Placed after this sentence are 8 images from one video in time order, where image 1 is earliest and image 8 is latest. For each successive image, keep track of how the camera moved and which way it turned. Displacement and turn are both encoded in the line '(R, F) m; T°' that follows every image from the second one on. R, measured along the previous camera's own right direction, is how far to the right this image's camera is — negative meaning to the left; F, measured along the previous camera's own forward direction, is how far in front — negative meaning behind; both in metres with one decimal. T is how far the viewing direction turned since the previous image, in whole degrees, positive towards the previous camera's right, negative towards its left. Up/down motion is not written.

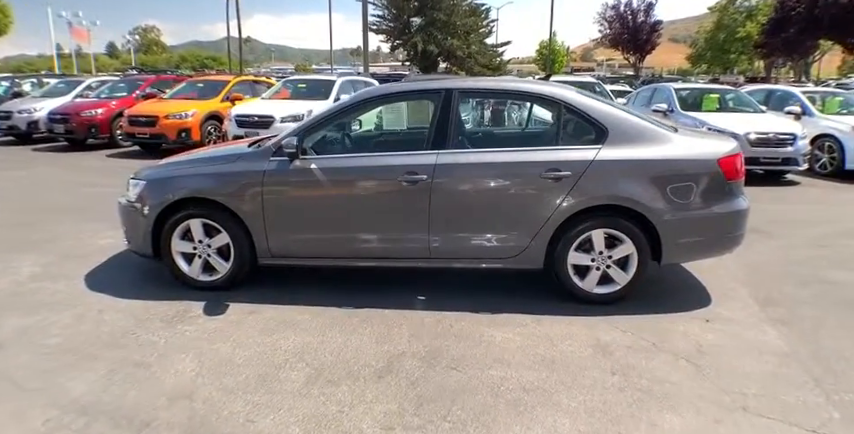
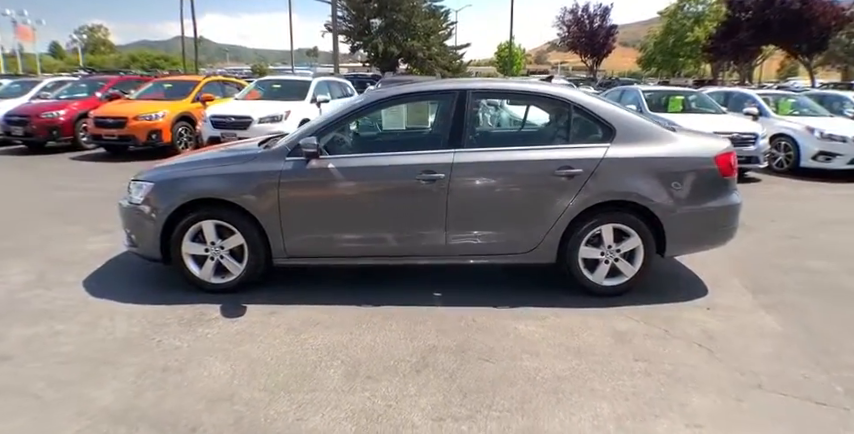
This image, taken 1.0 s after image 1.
(-0.4, 0.0) m; +4°
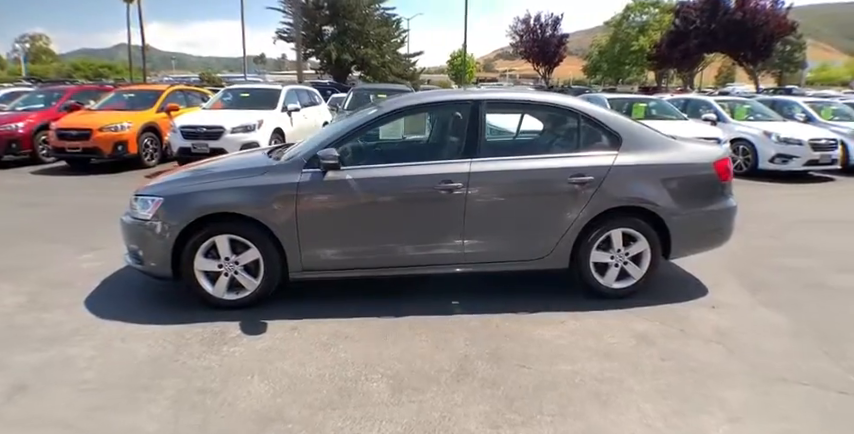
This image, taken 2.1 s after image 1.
(-0.5, 0.0) m; +5°
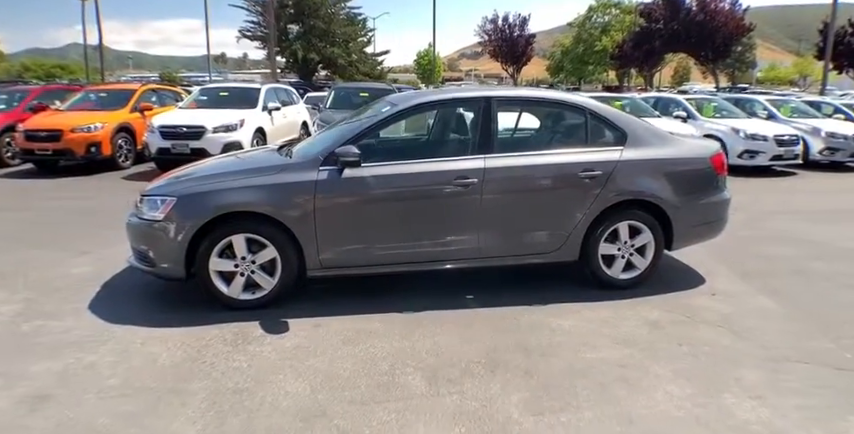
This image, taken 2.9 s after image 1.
(-0.3, 0.0) m; +3°
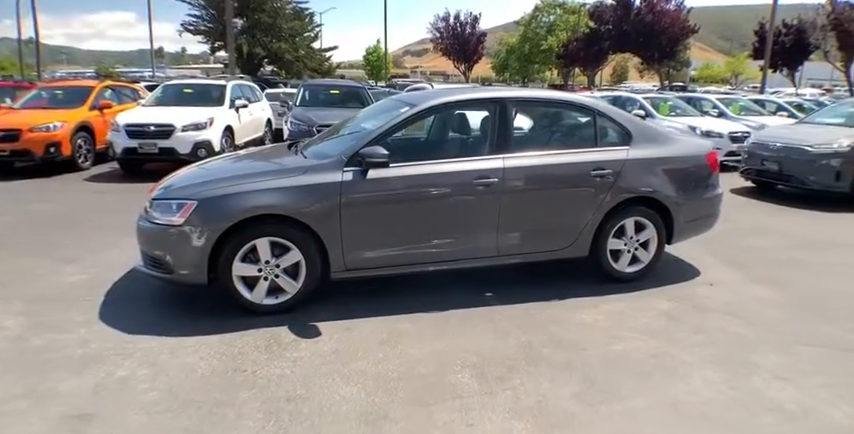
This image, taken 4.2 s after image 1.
(-0.5, 0.0) m; +5°
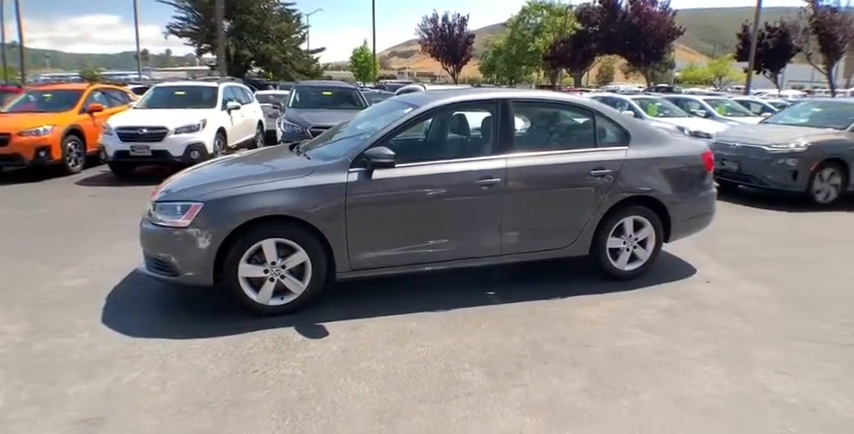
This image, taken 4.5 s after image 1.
(-0.1, 0.0) m; +1°
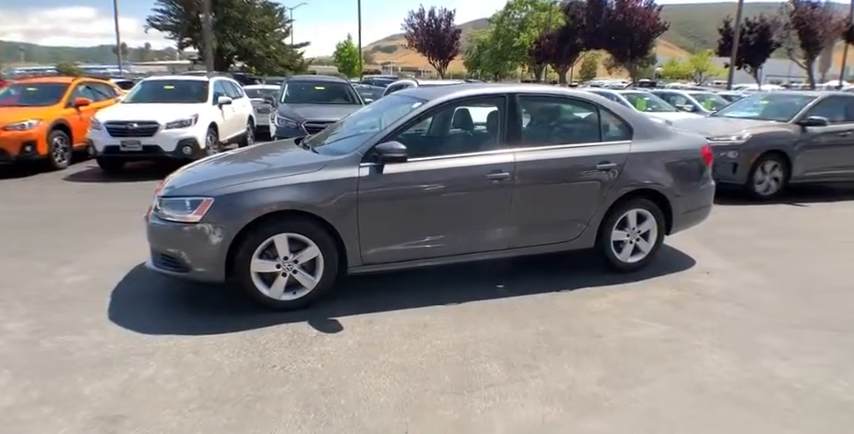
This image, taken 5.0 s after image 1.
(-0.2, 0.0) m; +2°
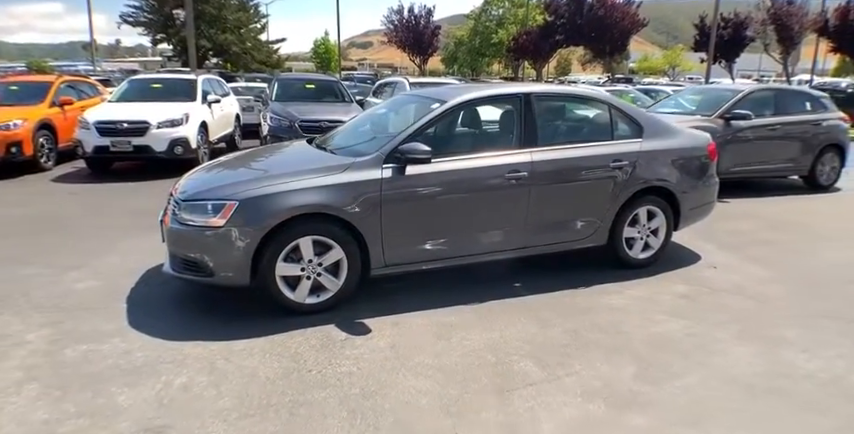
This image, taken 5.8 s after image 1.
(-0.3, 0.0) m; +2°
